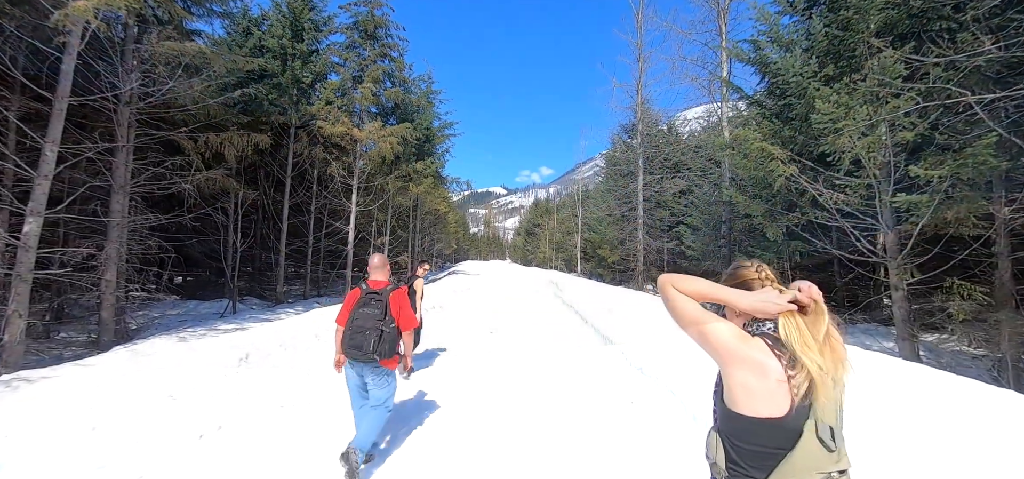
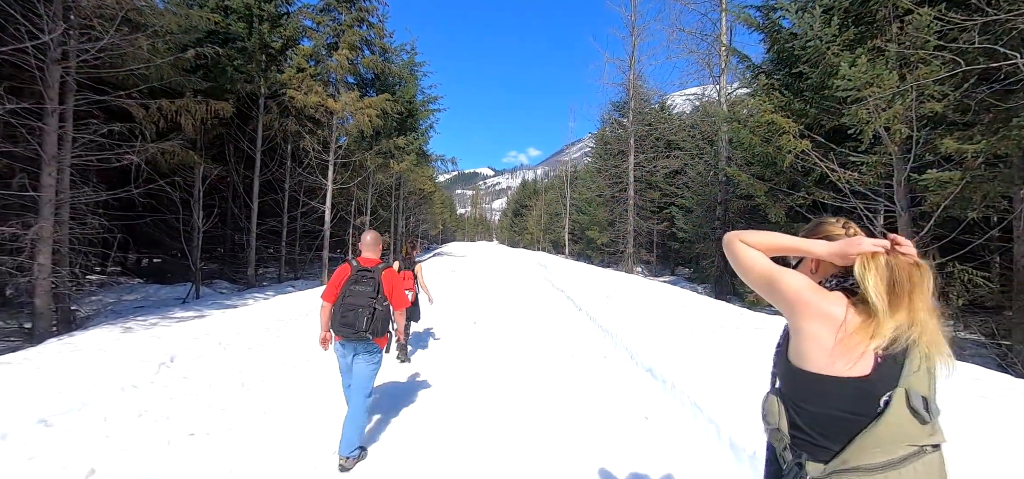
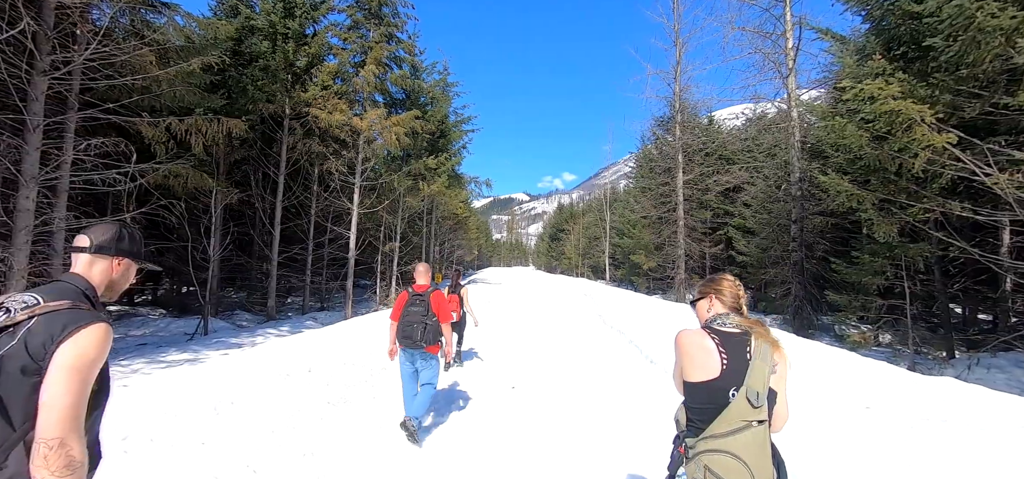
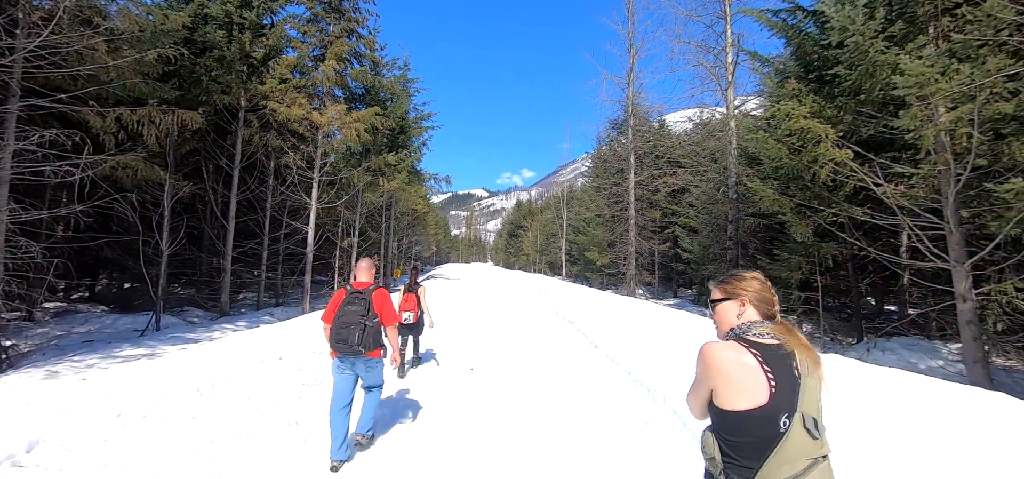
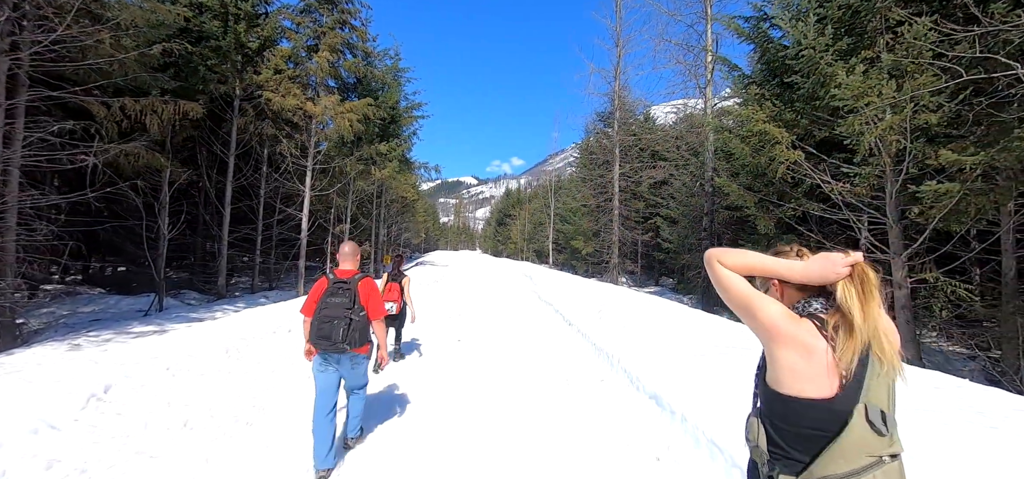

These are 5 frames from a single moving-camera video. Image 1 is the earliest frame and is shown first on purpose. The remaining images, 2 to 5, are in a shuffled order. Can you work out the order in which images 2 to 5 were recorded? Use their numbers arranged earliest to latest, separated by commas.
2, 5, 4, 3
